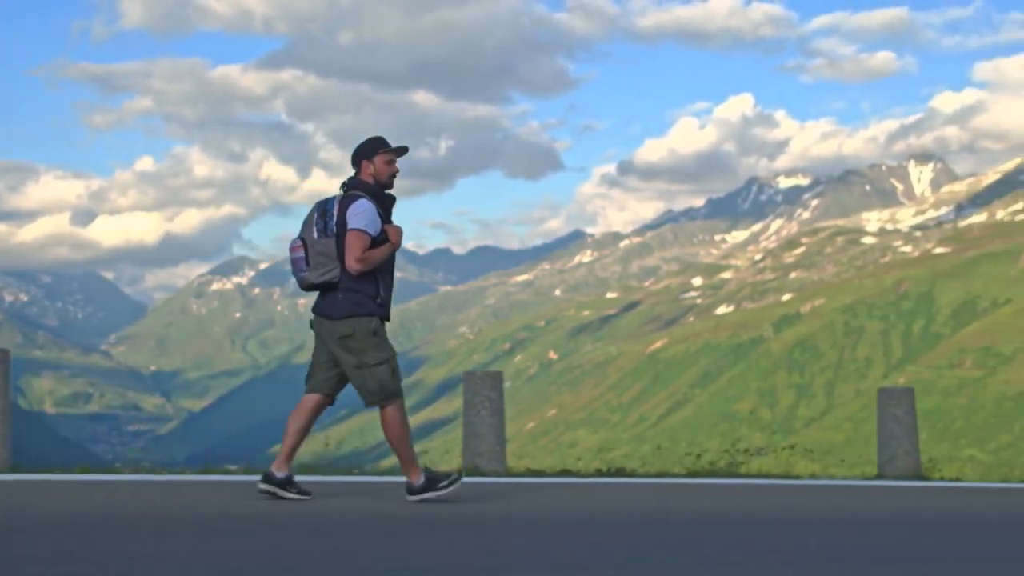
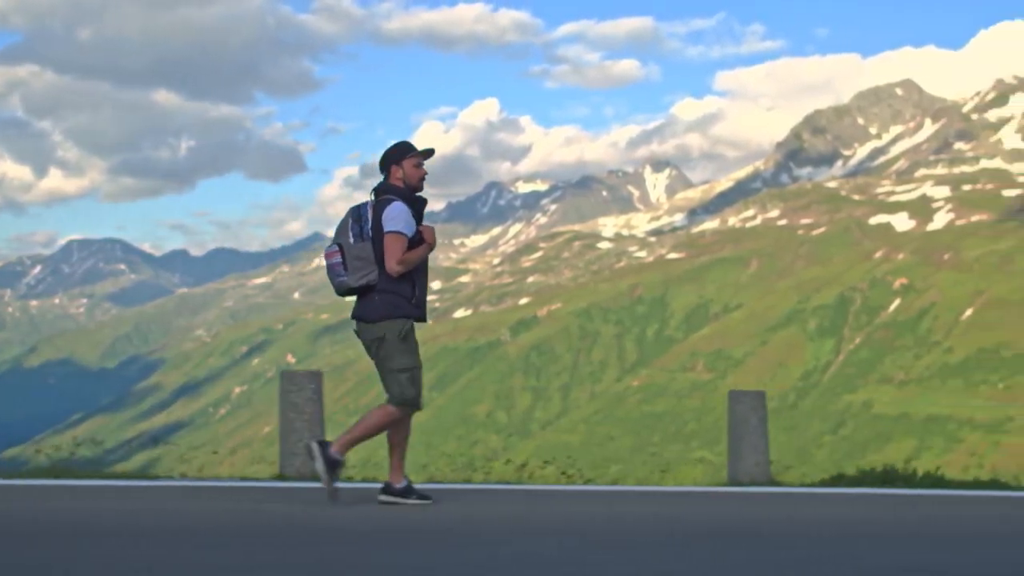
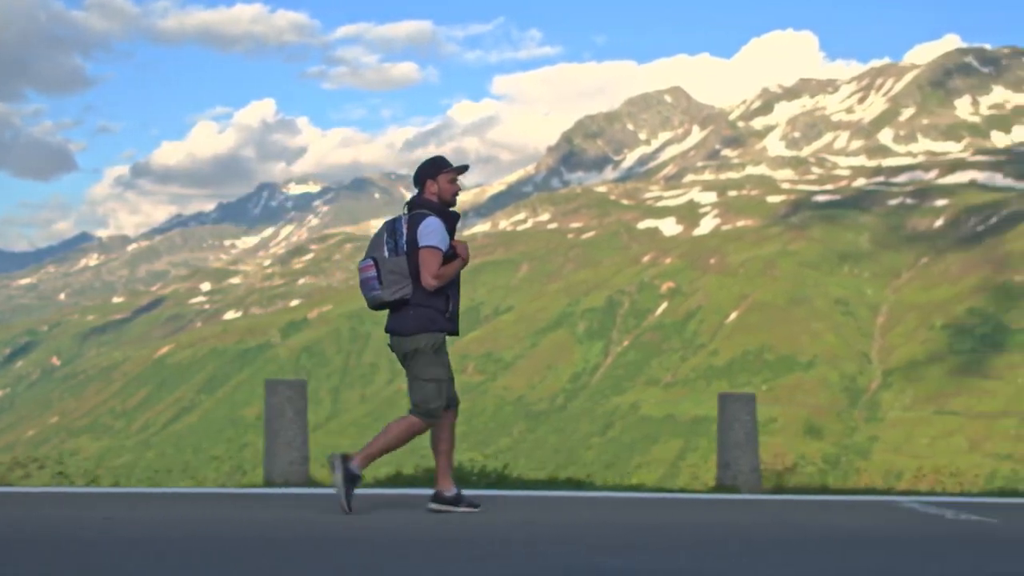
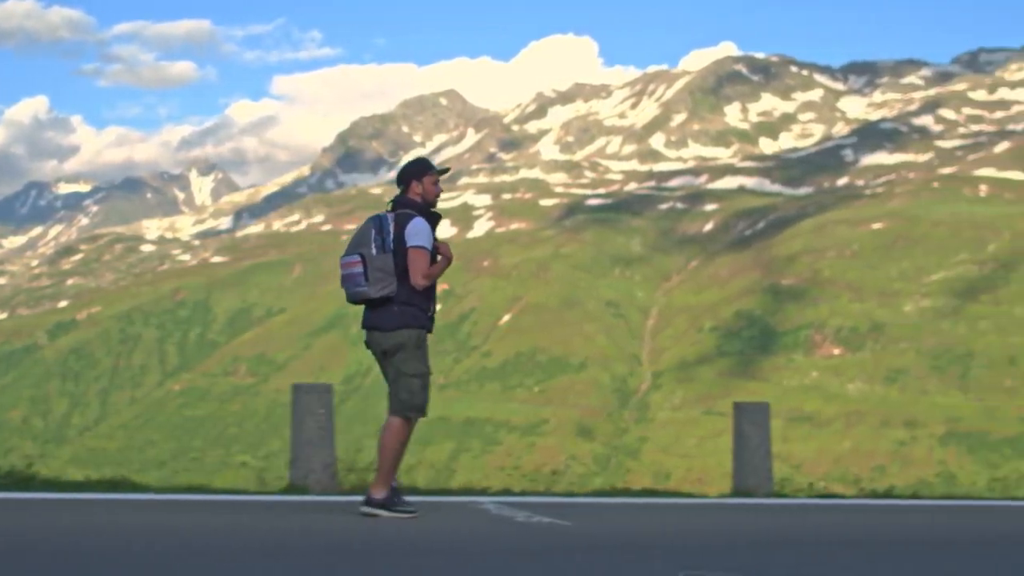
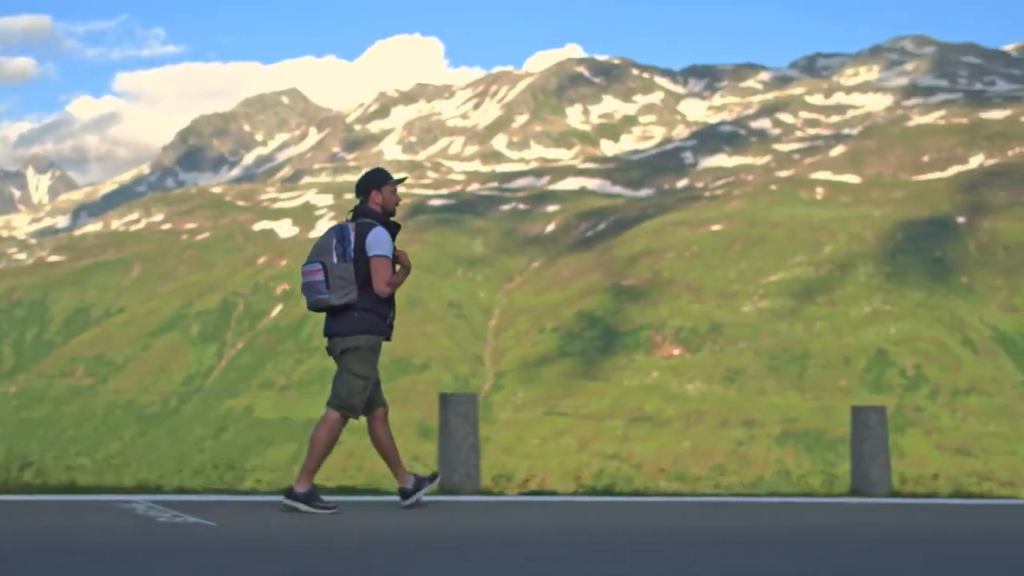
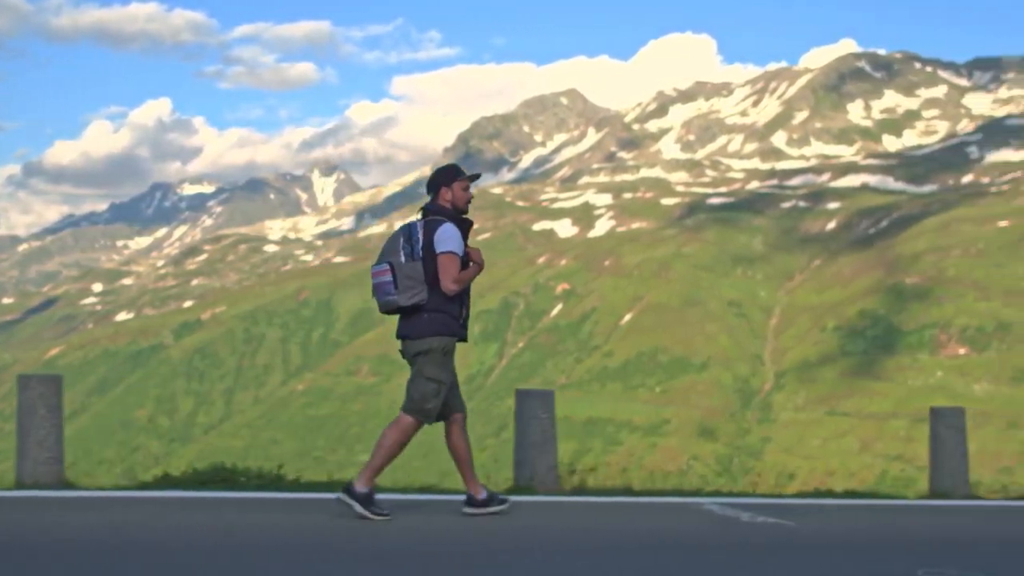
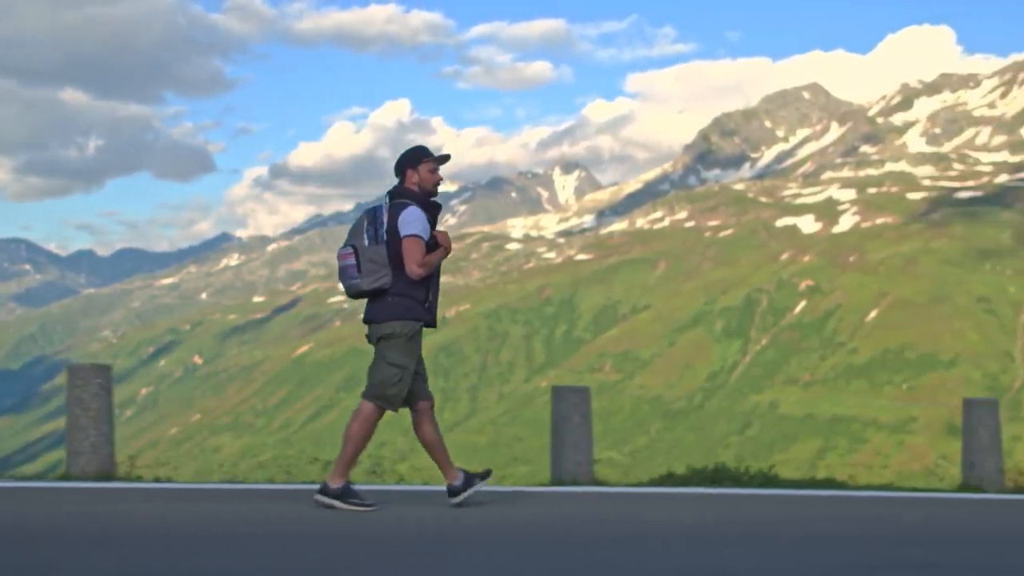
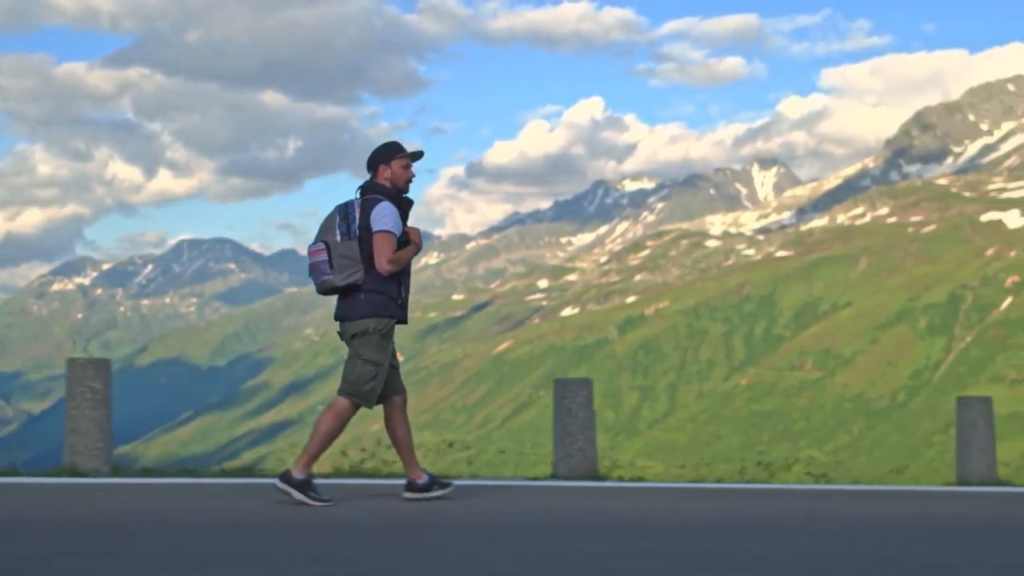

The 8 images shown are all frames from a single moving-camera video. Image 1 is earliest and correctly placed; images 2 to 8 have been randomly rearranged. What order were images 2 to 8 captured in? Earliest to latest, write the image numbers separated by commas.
8, 2, 7, 3, 6, 4, 5
